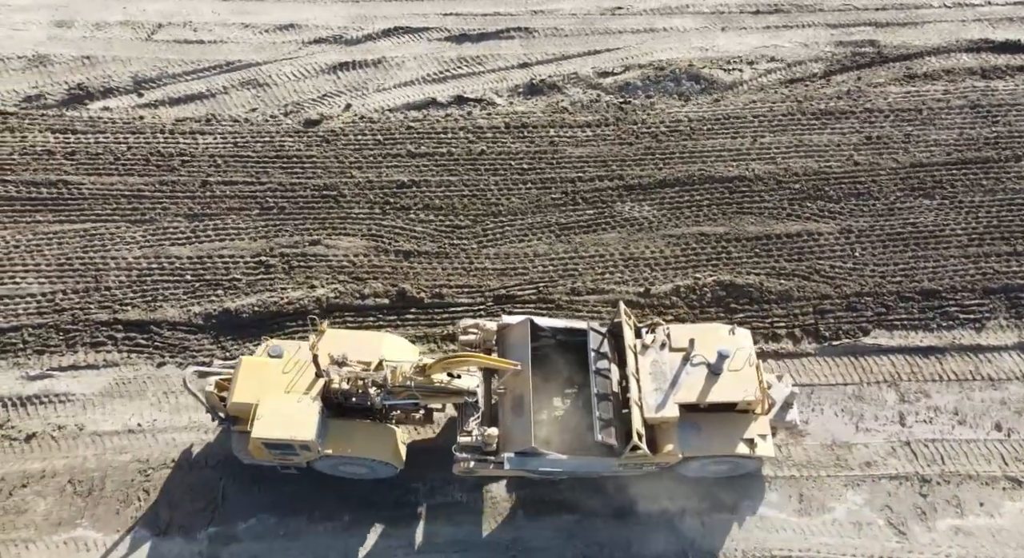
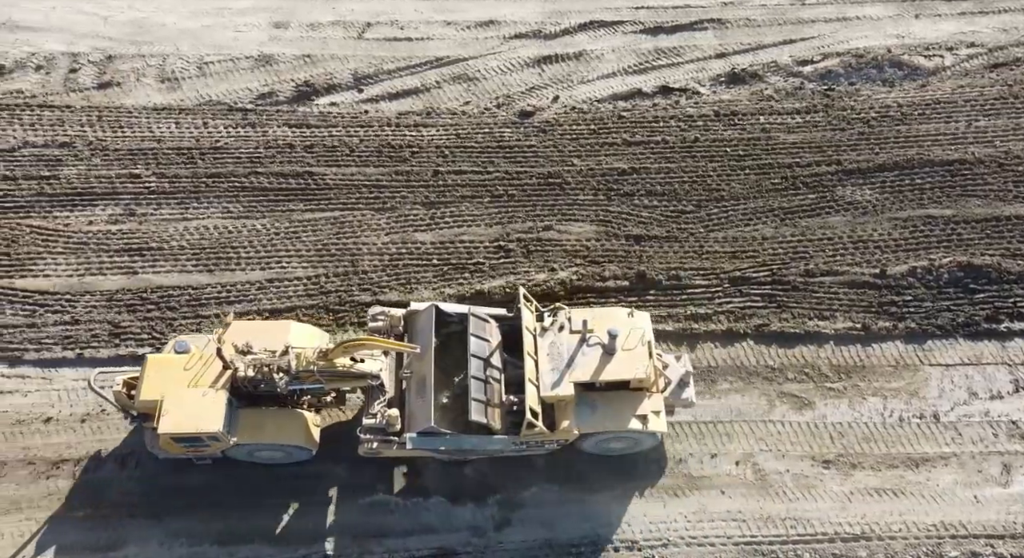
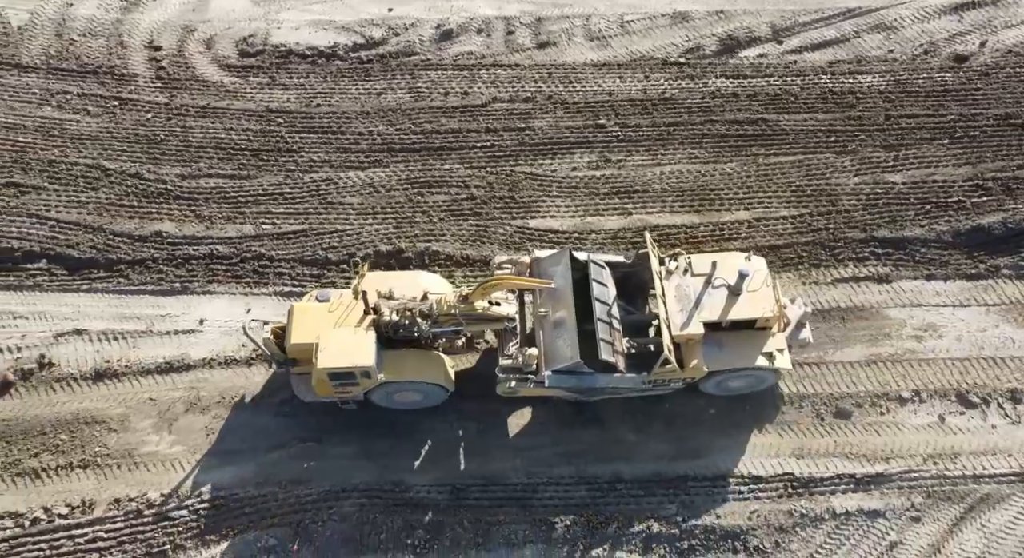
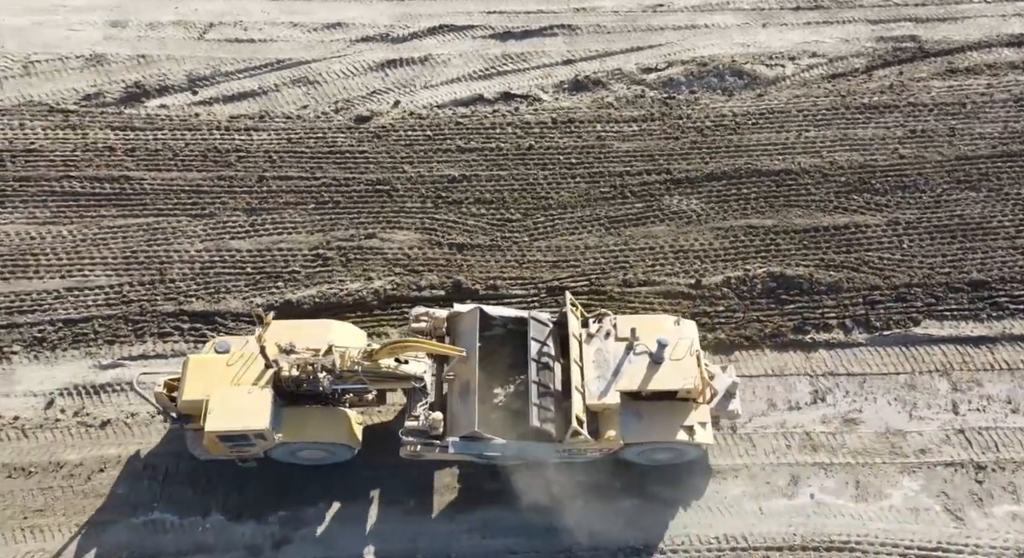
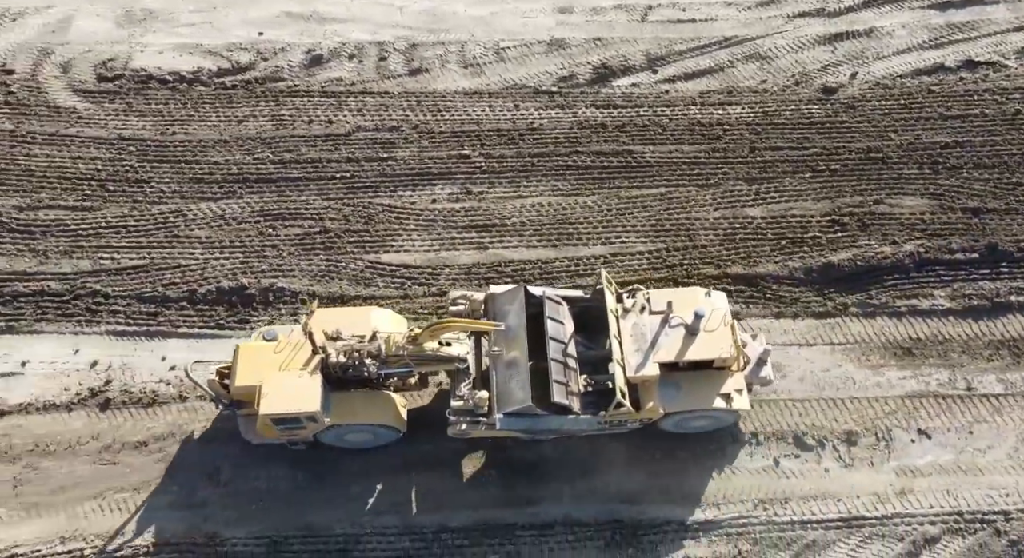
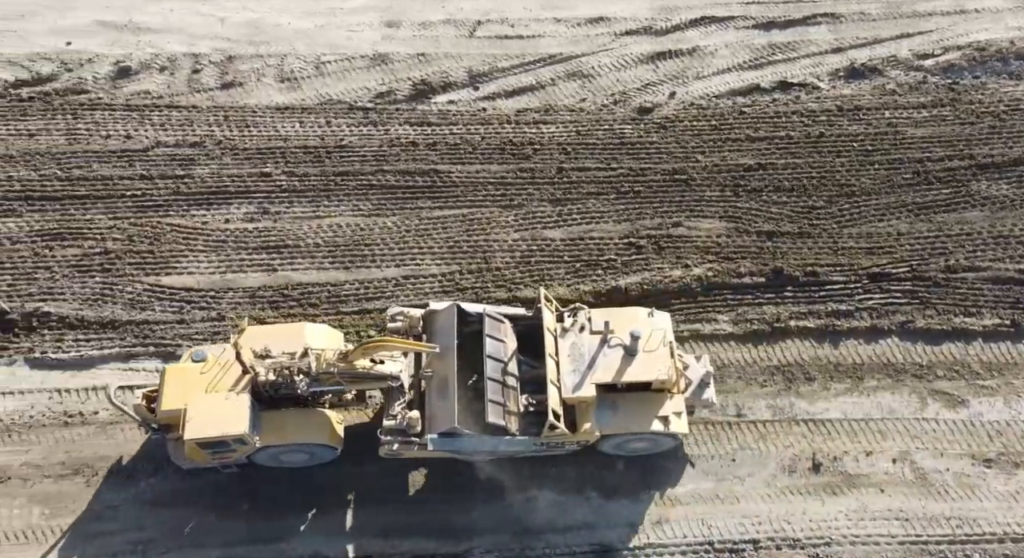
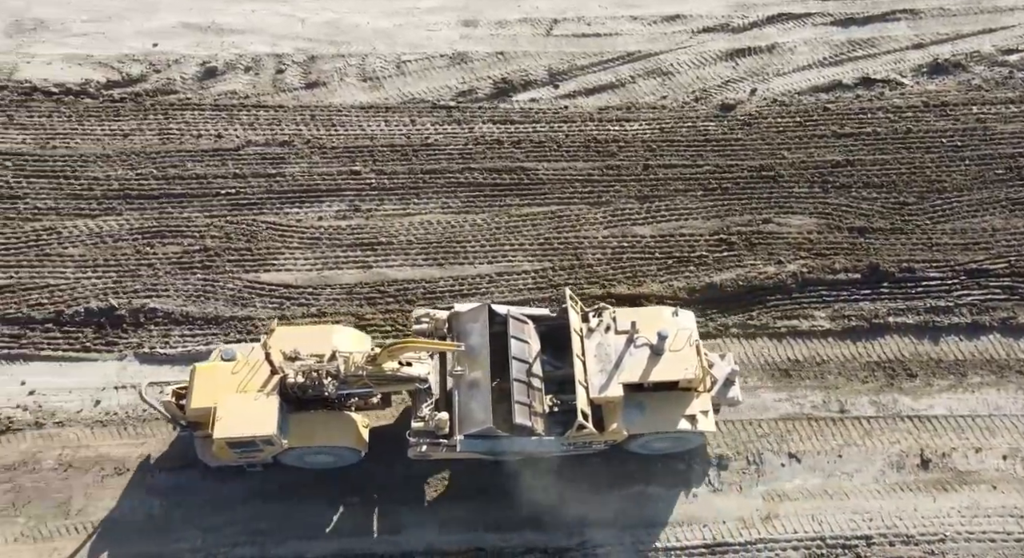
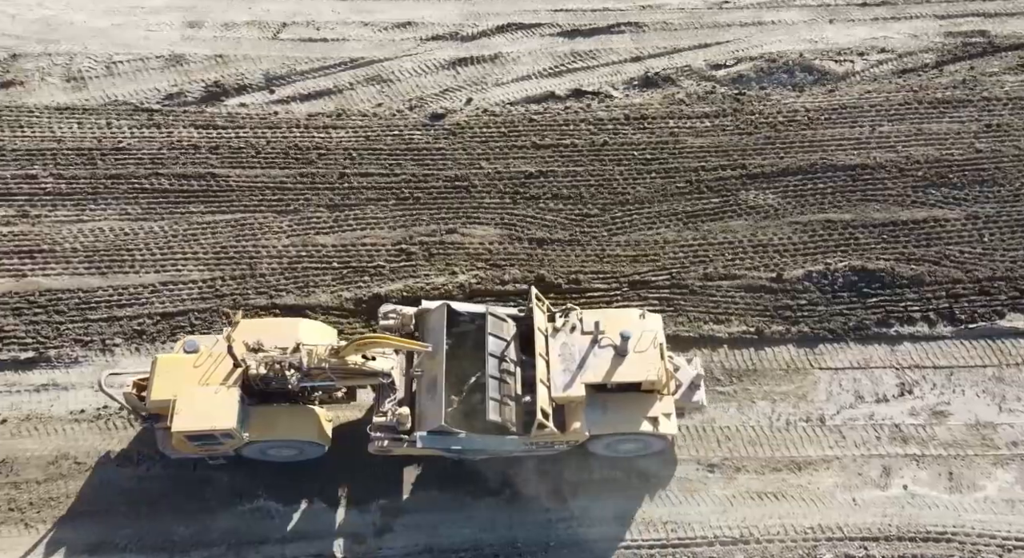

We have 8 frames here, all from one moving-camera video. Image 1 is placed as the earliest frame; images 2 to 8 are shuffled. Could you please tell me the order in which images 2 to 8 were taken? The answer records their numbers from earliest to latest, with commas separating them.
4, 8, 2, 6, 7, 5, 3
